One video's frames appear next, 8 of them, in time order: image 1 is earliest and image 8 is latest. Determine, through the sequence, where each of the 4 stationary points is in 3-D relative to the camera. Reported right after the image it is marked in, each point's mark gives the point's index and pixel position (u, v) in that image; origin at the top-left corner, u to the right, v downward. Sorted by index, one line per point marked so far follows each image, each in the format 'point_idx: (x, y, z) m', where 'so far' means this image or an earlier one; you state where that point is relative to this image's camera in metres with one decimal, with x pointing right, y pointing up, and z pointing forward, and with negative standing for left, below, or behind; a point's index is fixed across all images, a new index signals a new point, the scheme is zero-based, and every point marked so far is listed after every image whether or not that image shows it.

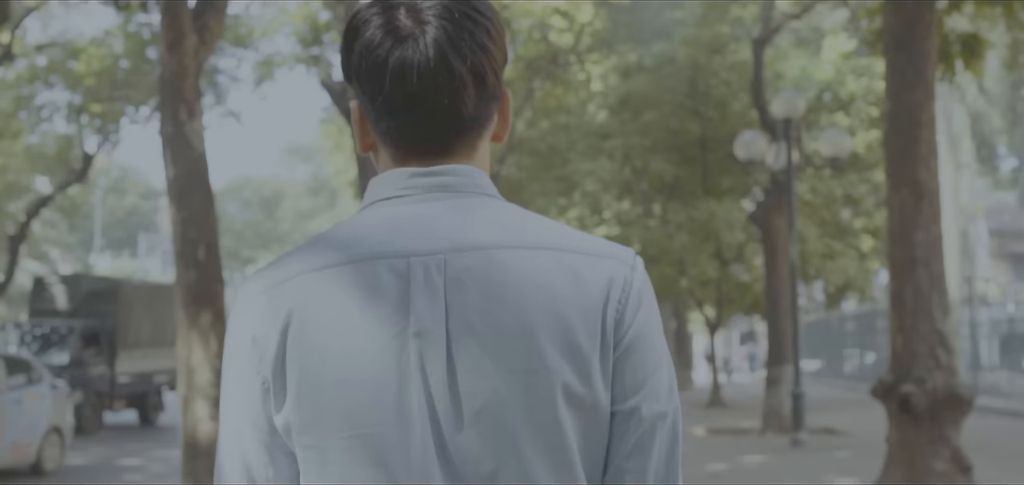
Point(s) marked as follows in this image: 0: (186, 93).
0: (-2.2, +1.0, +10.1) m
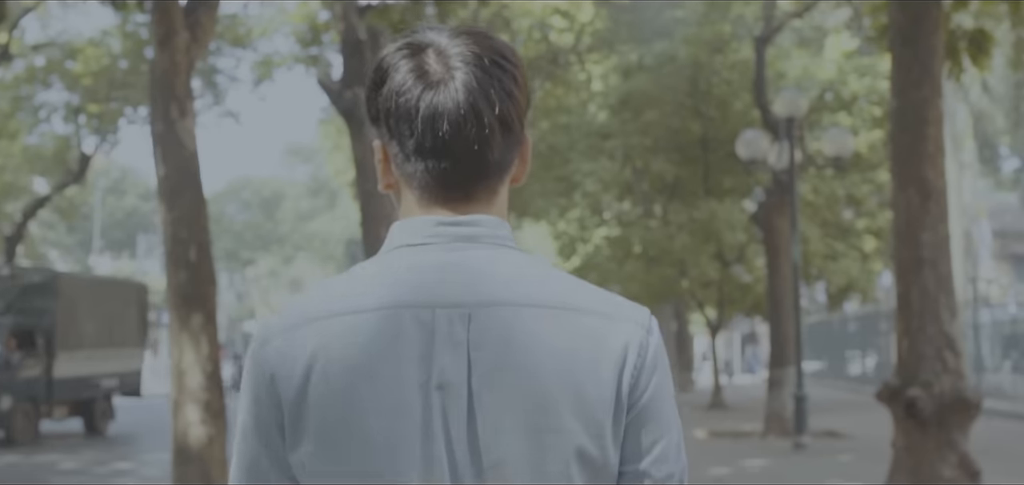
0: (-2.2, +1.0, +9.9) m
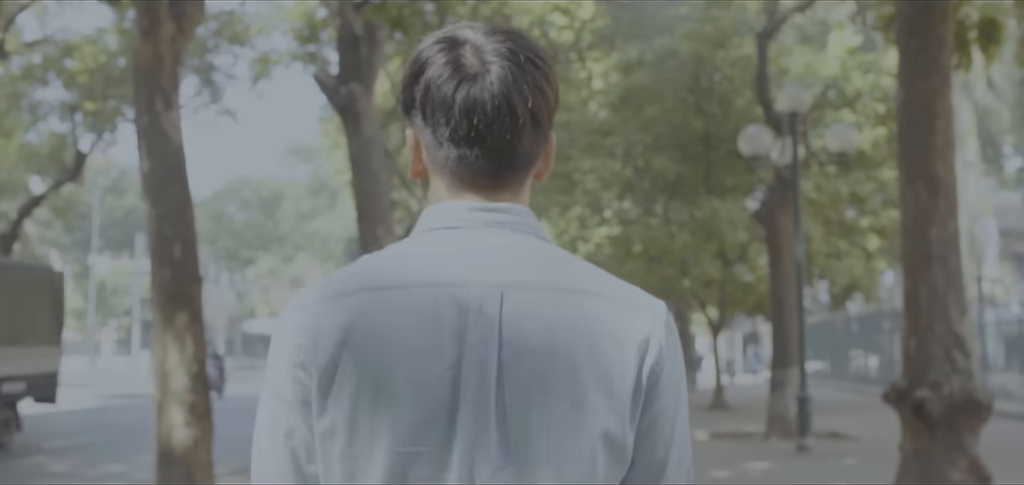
0: (-2.3, +1.0, +9.7) m
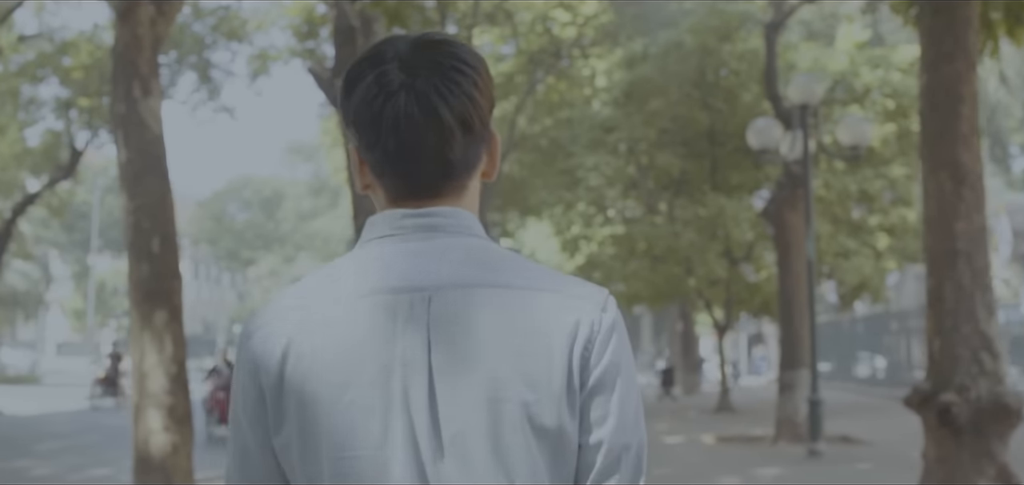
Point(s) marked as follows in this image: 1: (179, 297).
0: (-2.3, +1.1, +9.2) m
1: (-2.0, -0.3, +9.2) m
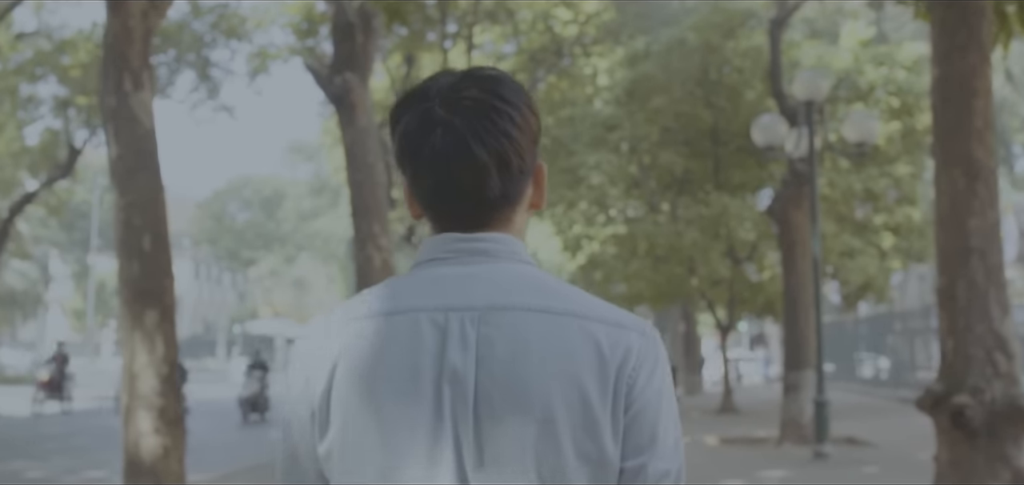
0: (-2.3, +1.1, +9.0) m
1: (-2.0, -0.3, +8.9) m
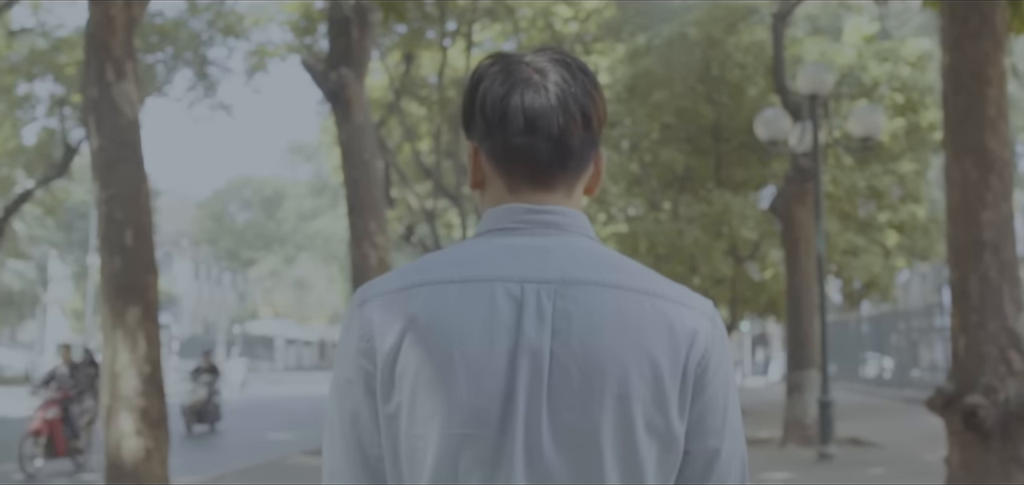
0: (-2.3, +1.1, +8.7) m
1: (-2.1, -0.3, +8.7) m
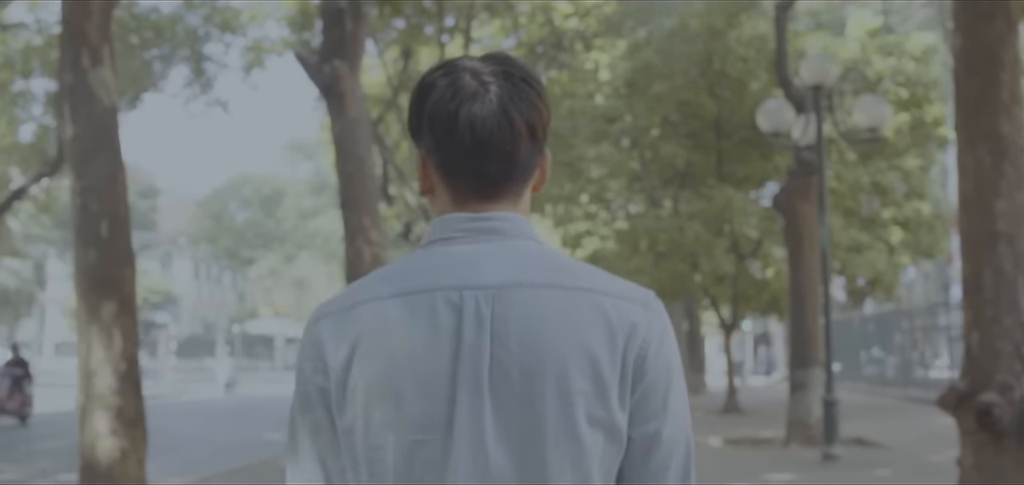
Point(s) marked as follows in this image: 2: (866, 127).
0: (-2.3, +1.1, +8.4) m
1: (-2.1, -0.2, +8.3) m
2: (+4.1, +1.3, +17.4) m
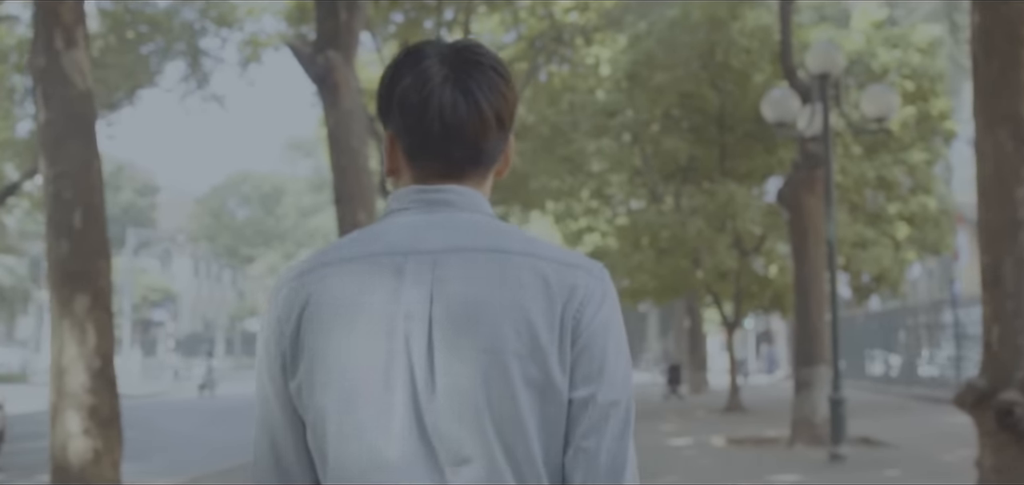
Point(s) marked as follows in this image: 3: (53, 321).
0: (-2.4, +1.2, +8.0) m
1: (-2.1, -0.2, +8.0) m
2: (+4.0, +1.3, +17.1) m
3: (-2.4, -0.4, +7.9) m
